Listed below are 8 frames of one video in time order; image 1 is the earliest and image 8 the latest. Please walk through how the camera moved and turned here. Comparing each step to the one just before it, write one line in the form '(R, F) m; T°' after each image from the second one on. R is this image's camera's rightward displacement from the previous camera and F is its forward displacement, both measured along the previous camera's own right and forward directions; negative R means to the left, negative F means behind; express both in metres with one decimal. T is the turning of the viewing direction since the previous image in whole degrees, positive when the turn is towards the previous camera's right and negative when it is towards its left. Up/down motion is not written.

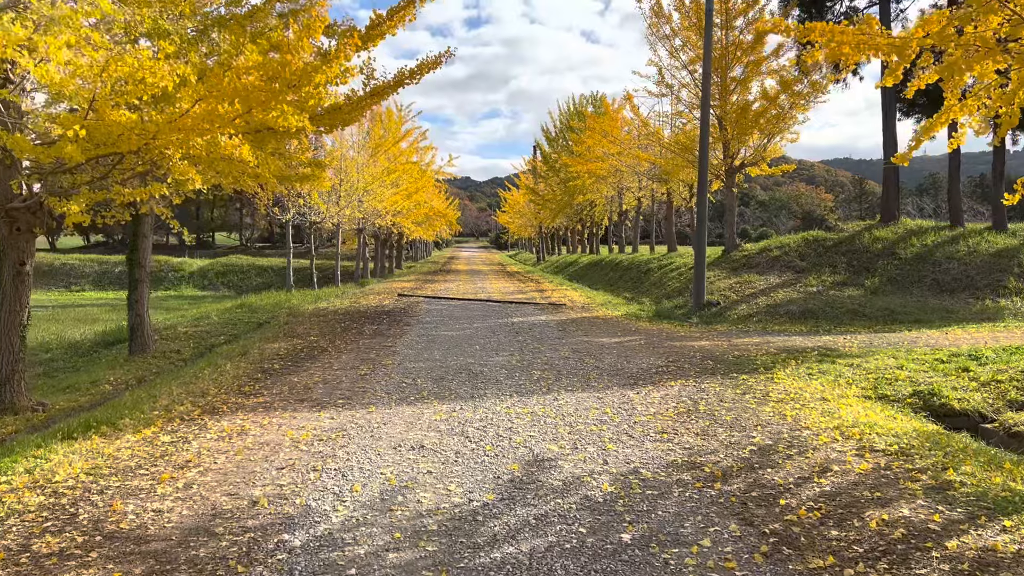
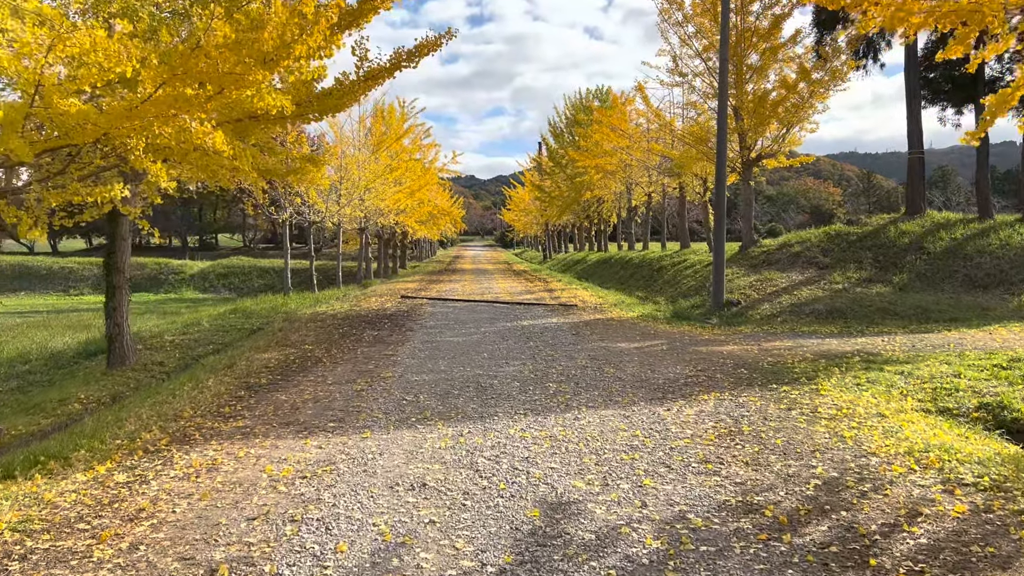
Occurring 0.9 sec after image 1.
(0.0, +0.6) m; 0°
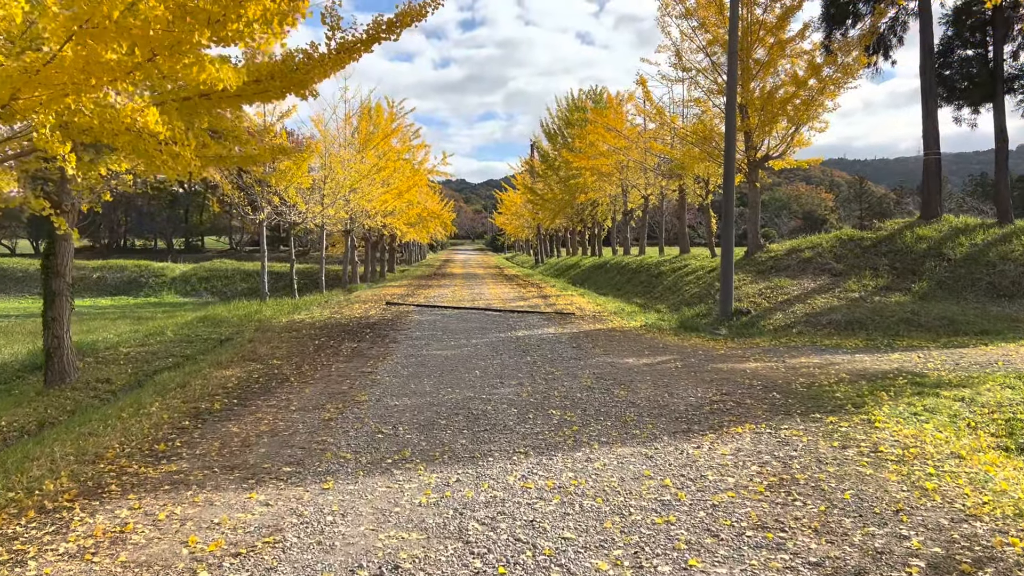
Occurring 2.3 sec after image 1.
(0.0, +0.8) m; +1°
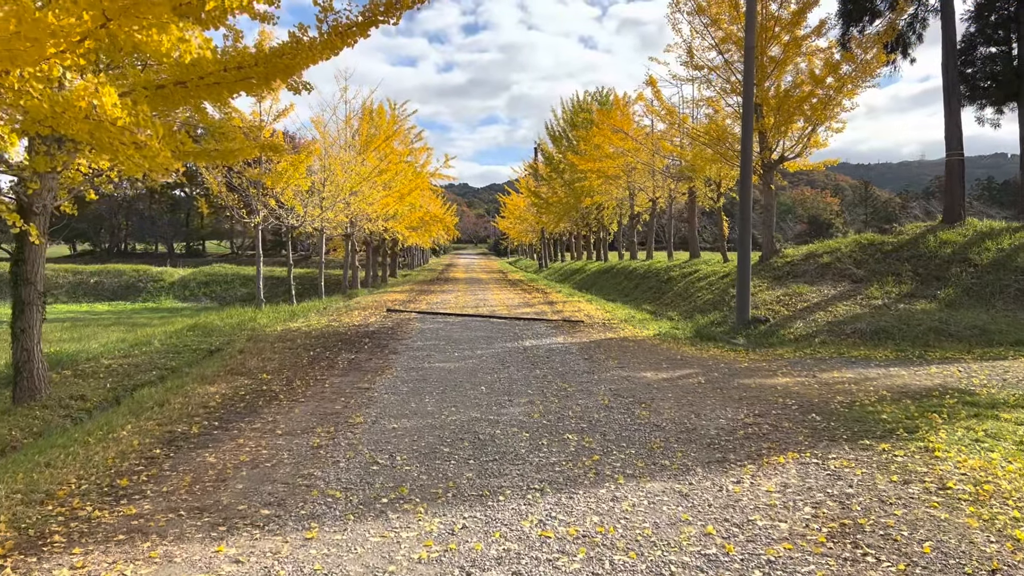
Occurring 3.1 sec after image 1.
(0.0, +0.5) m; 0°
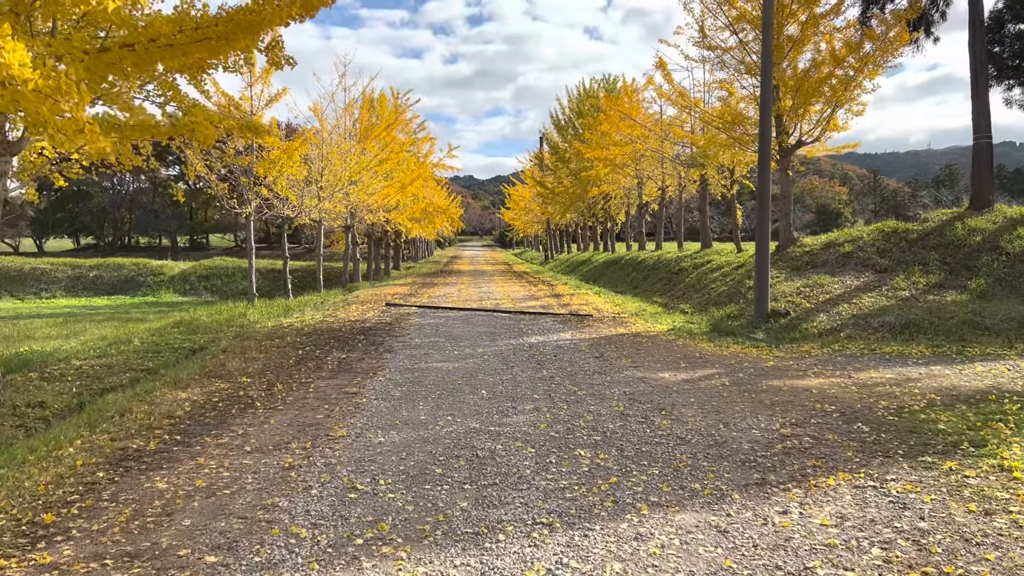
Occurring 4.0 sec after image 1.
(0.0, +0.6) m; 0°
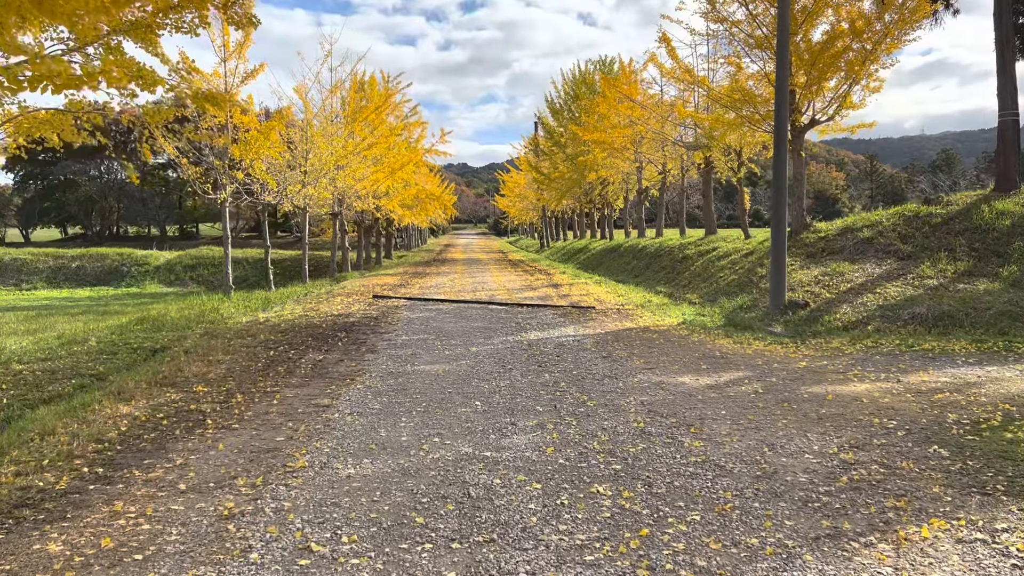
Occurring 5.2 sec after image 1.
(0.0, +0.8) m; 0°
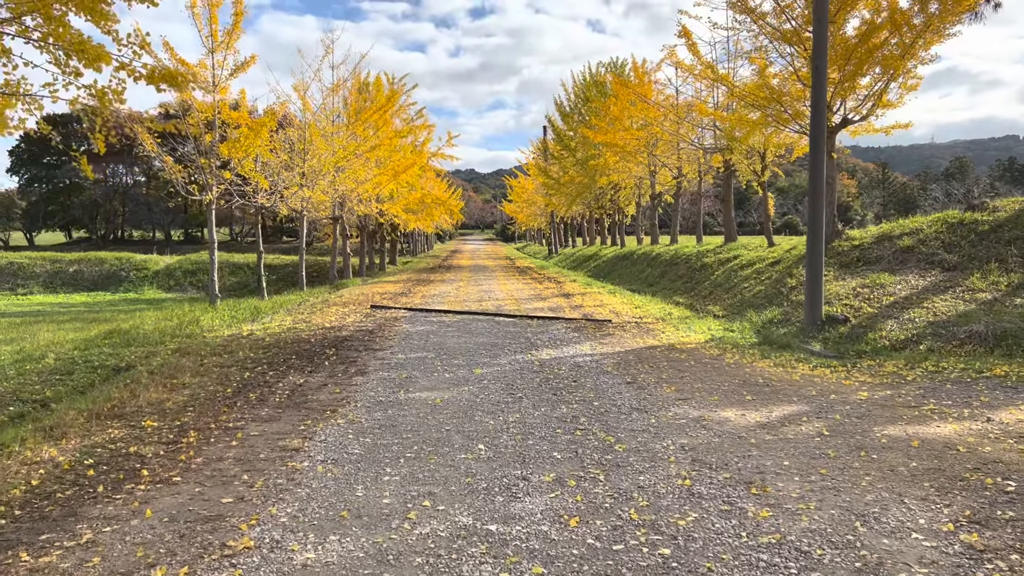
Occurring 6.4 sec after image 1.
(0.0, +0.8) m; 0°
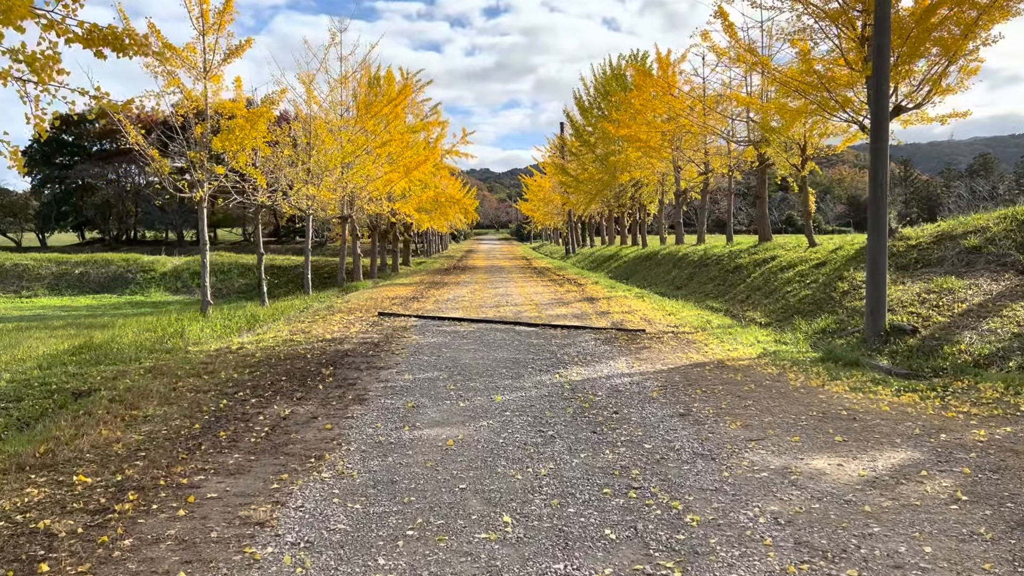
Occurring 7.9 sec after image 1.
(-0.1, +0.9) m; -1°
